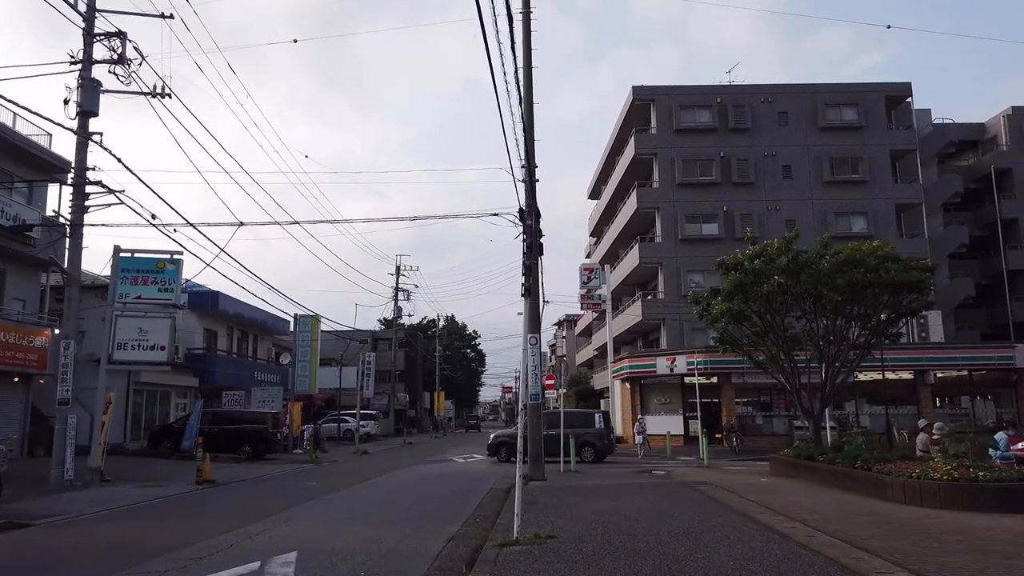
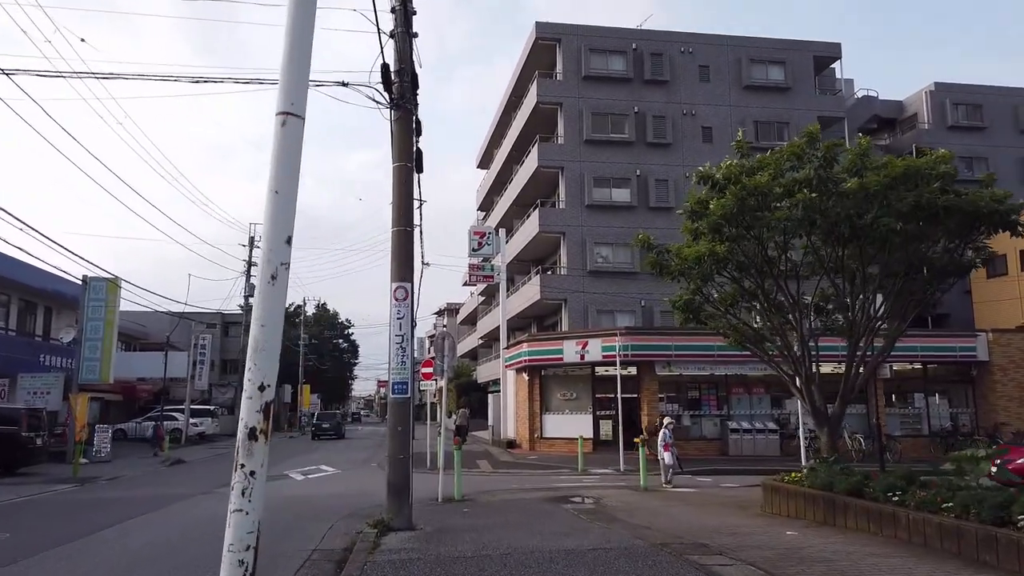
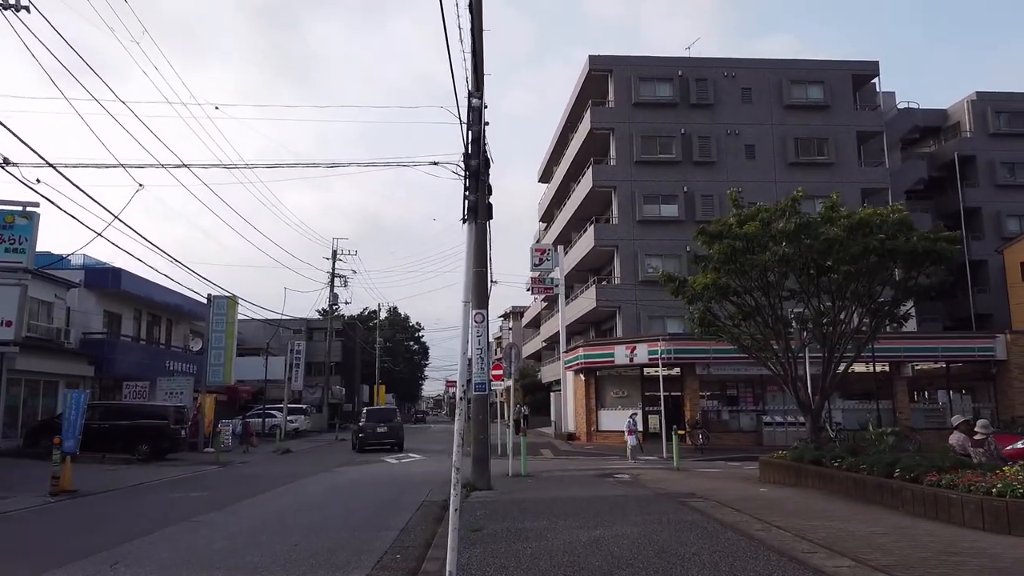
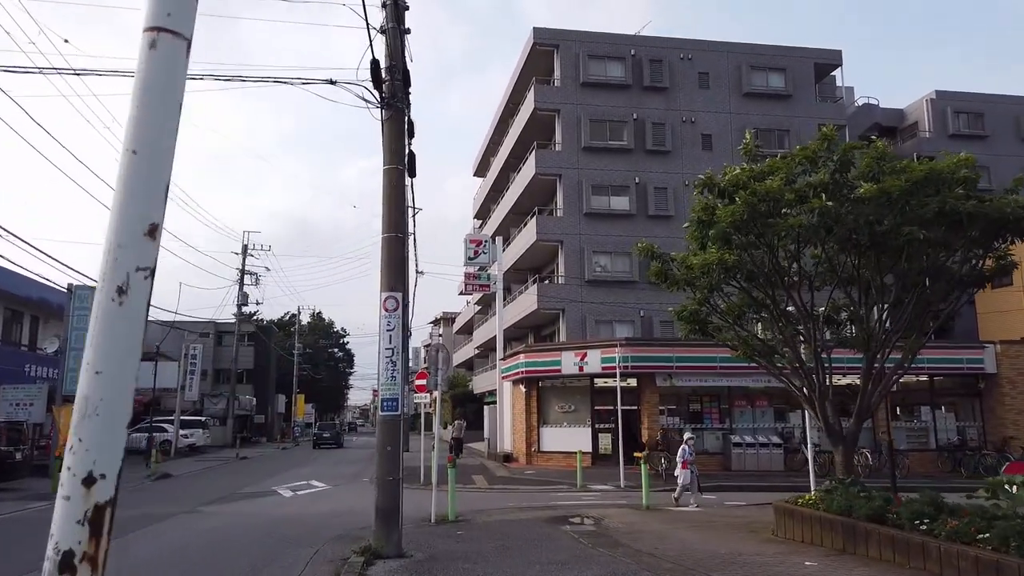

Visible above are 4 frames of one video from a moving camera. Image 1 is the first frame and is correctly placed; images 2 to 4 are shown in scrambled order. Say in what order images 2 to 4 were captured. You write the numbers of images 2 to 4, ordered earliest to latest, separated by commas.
3, 2, 4
